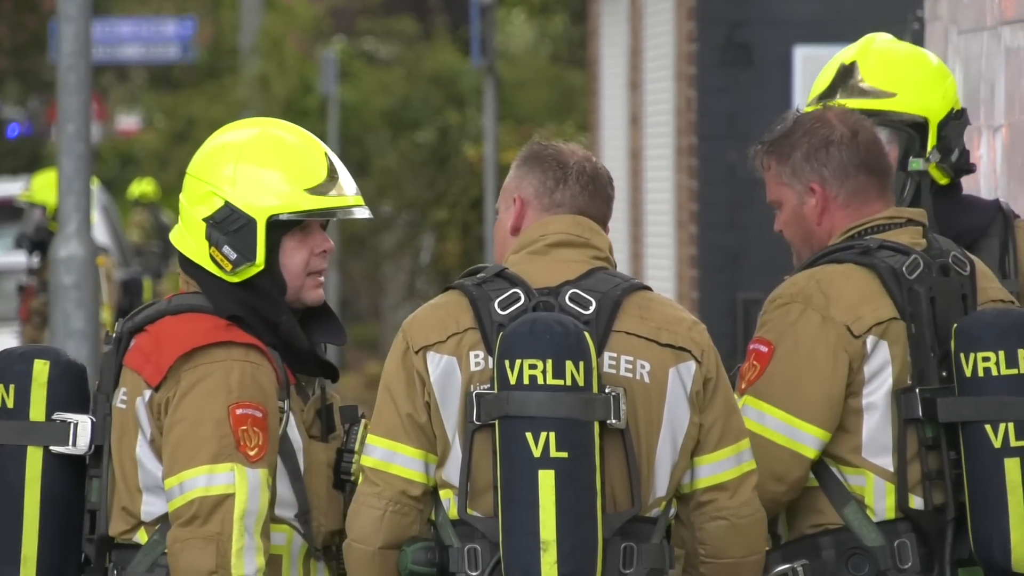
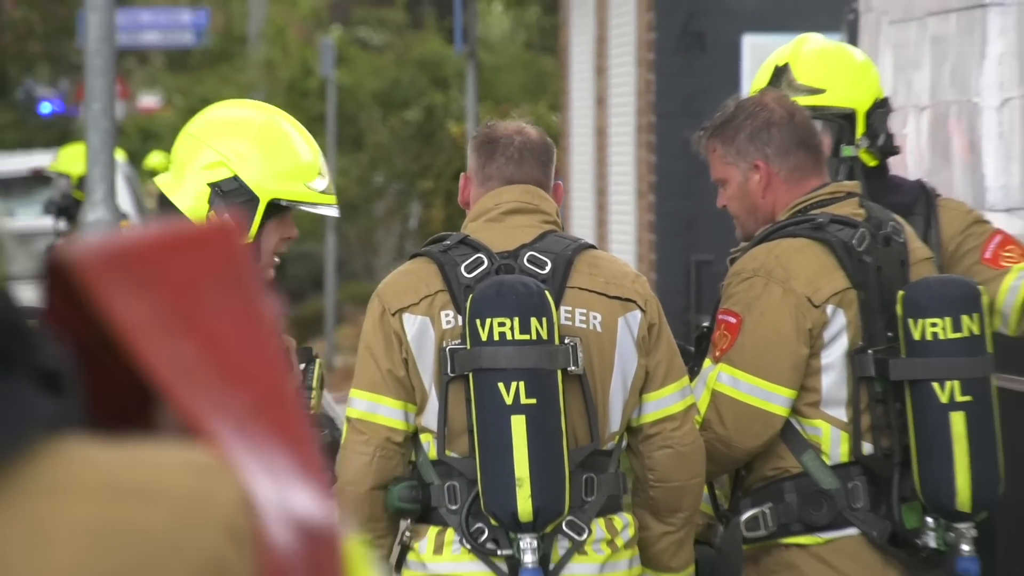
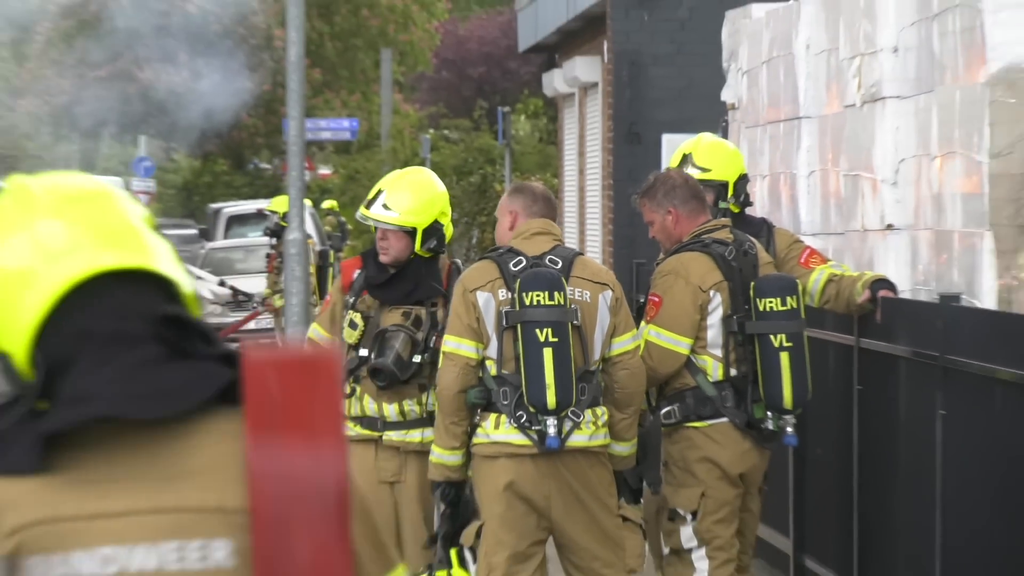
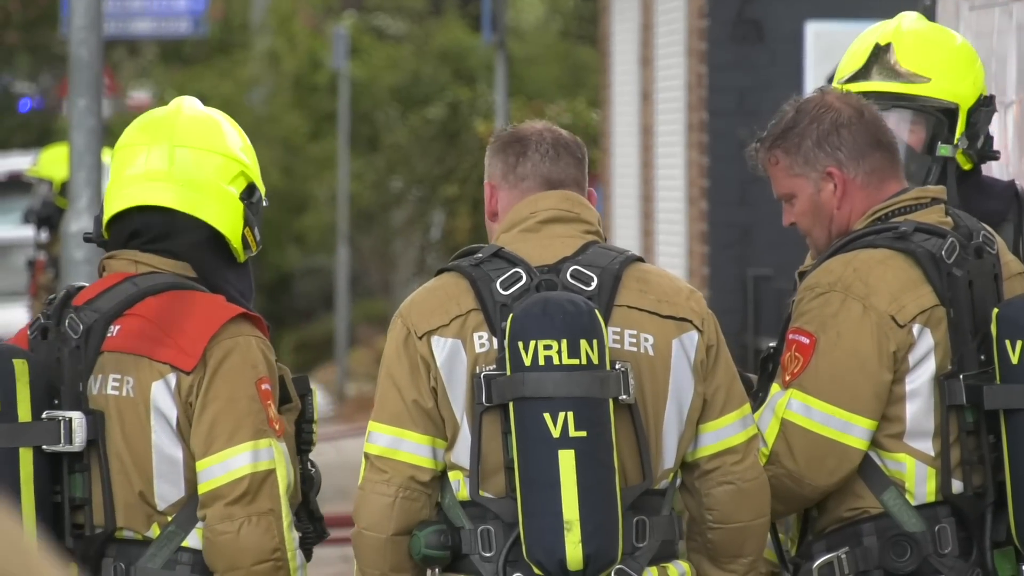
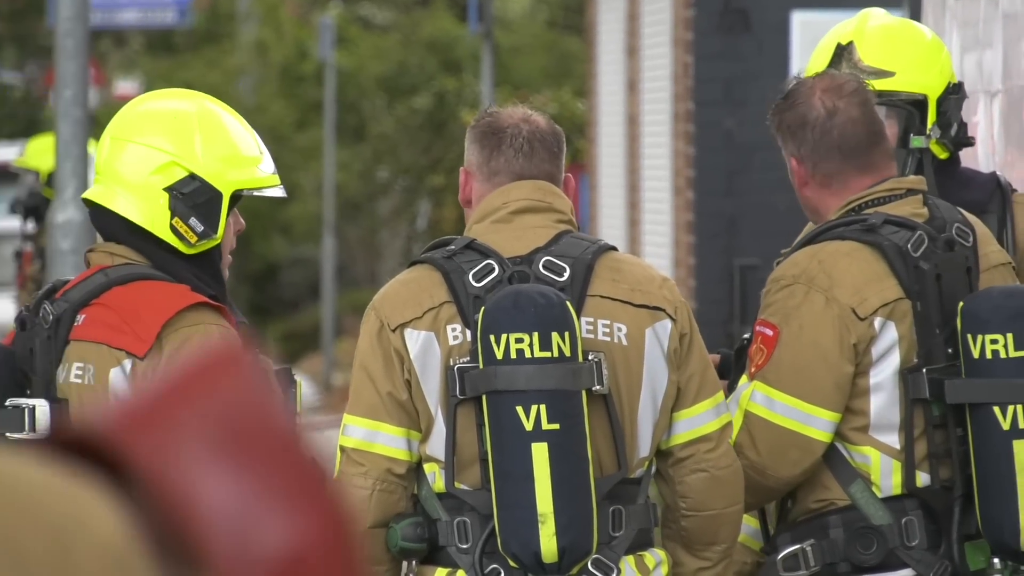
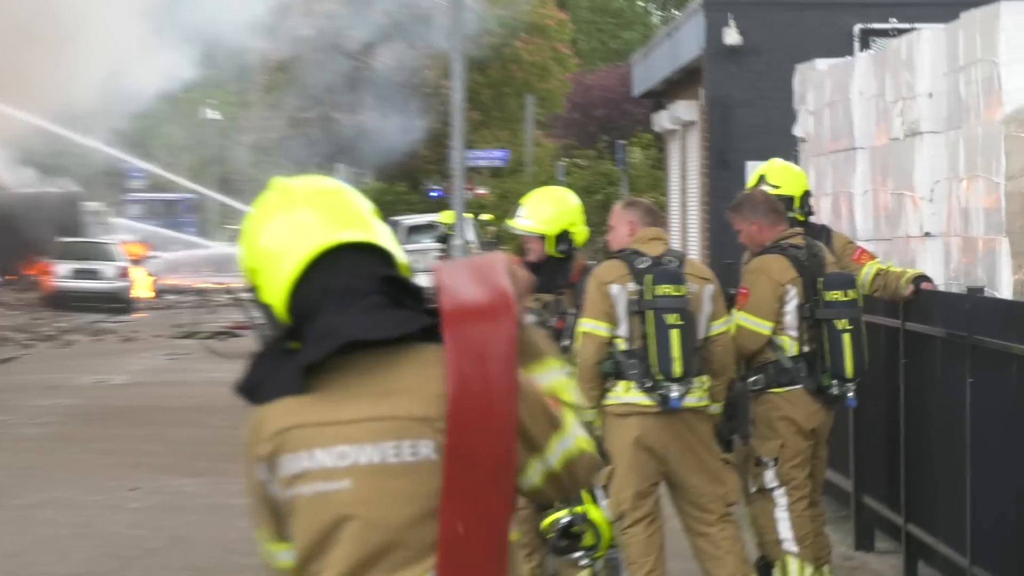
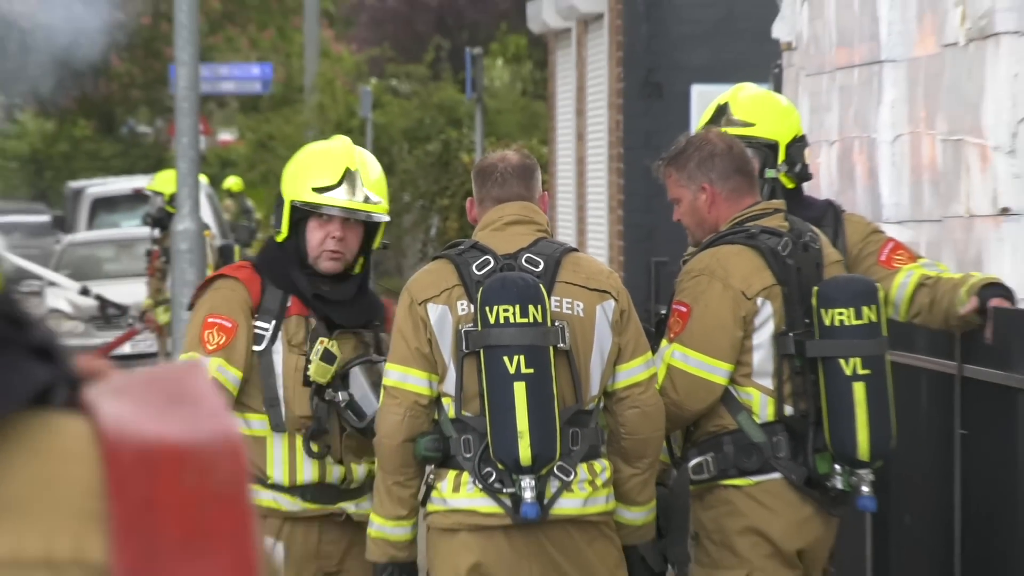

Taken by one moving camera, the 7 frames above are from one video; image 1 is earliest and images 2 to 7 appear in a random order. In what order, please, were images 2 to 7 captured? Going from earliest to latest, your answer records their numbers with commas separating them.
4, 5, 2, 7, 3, 6
